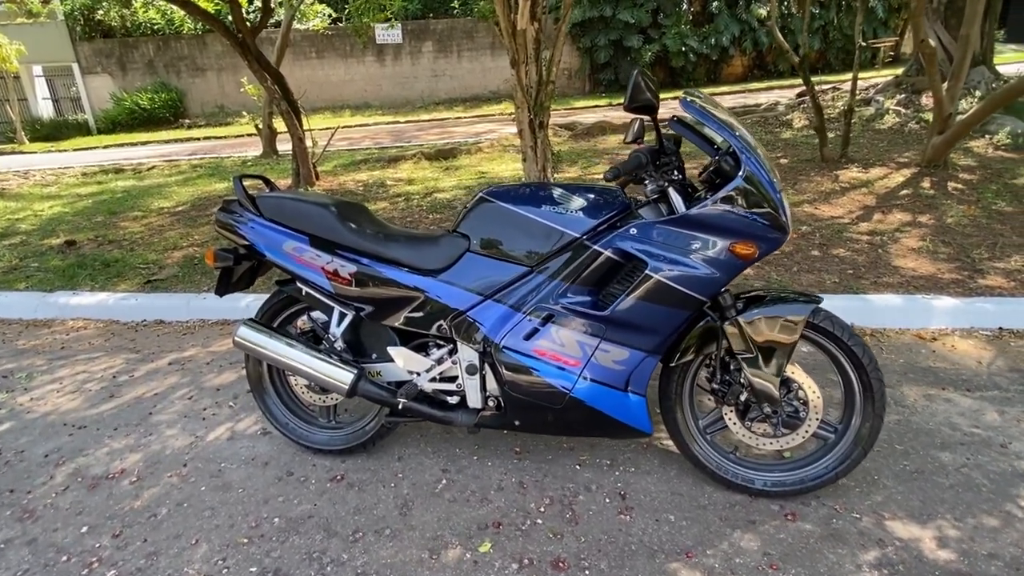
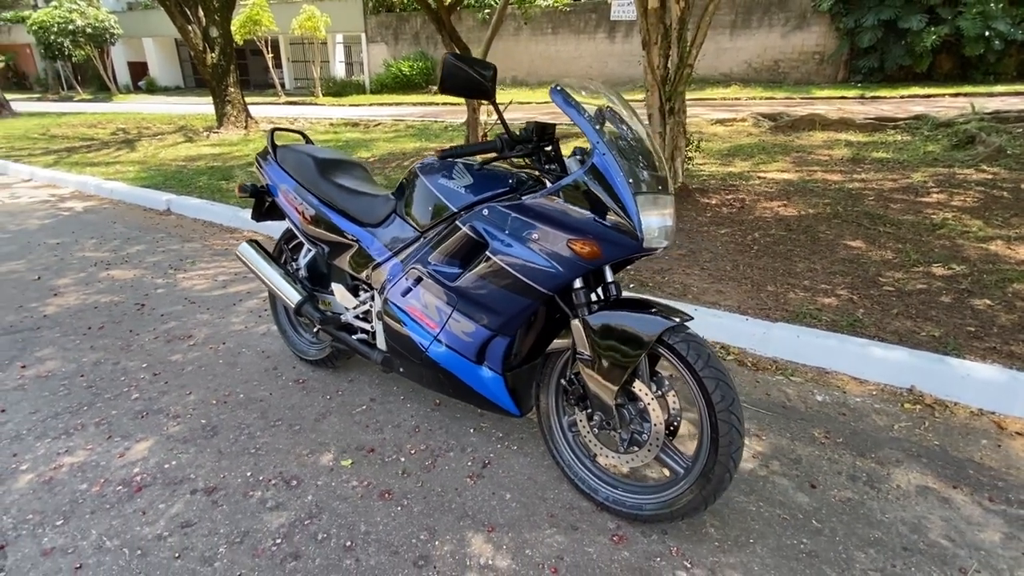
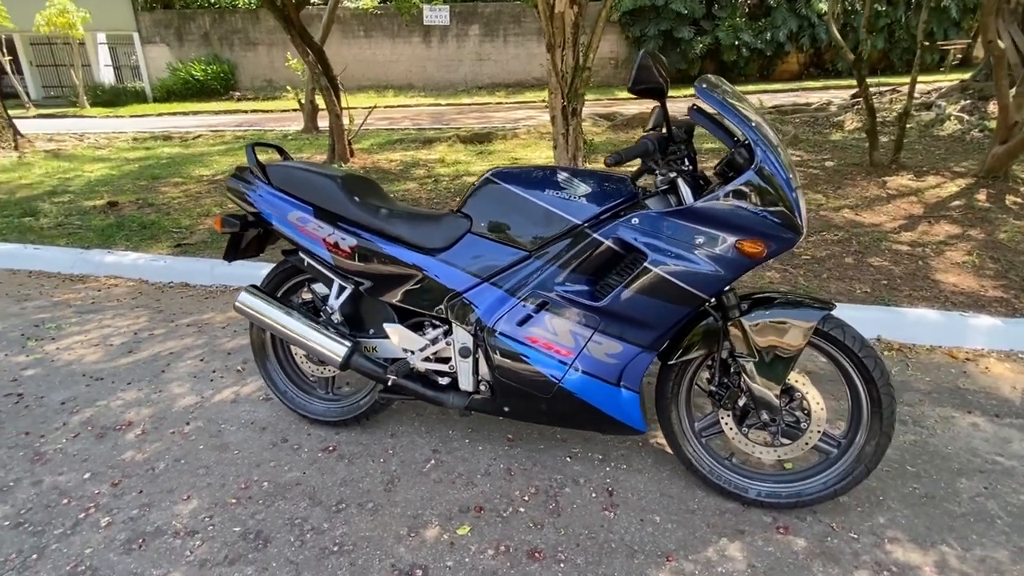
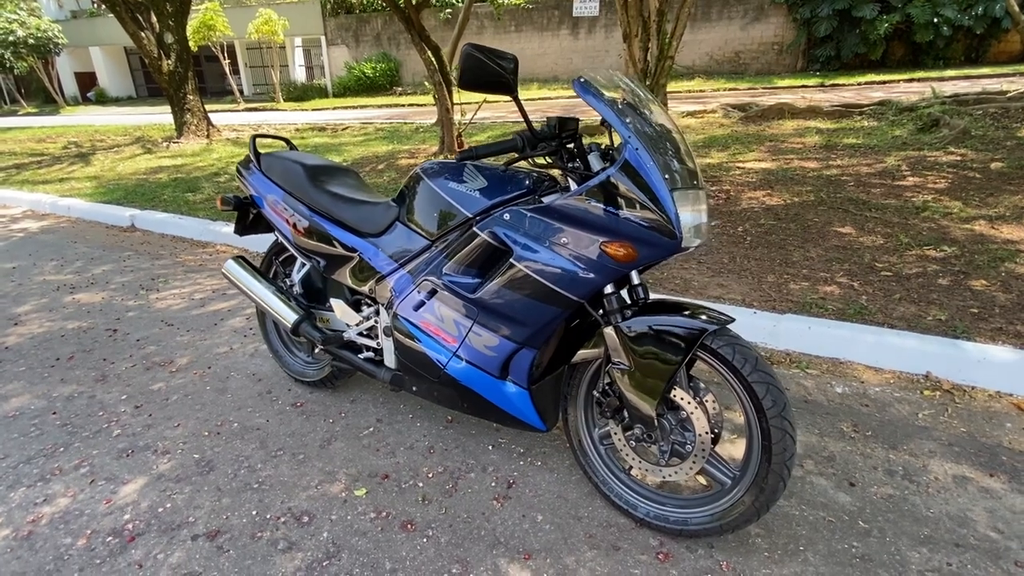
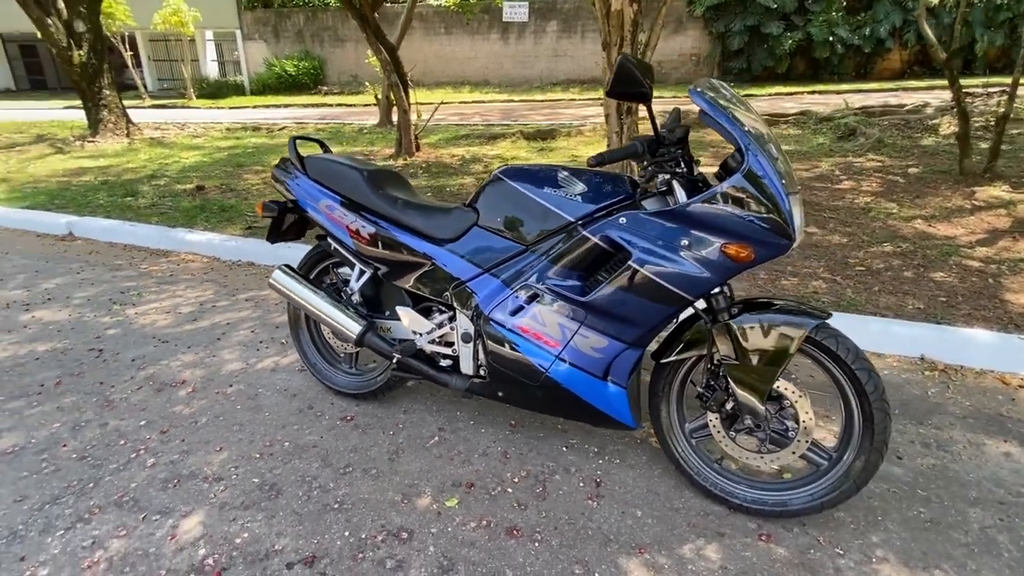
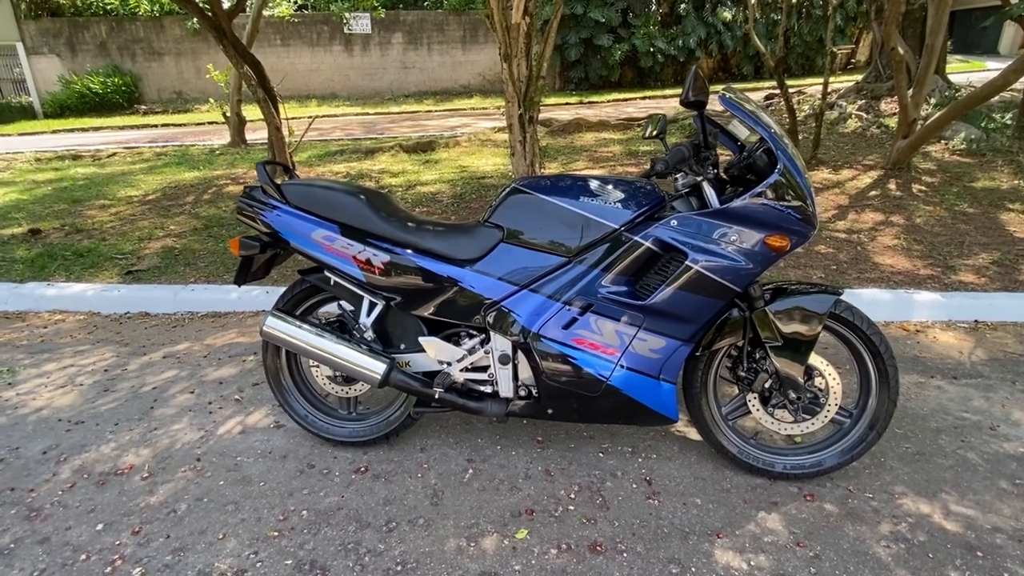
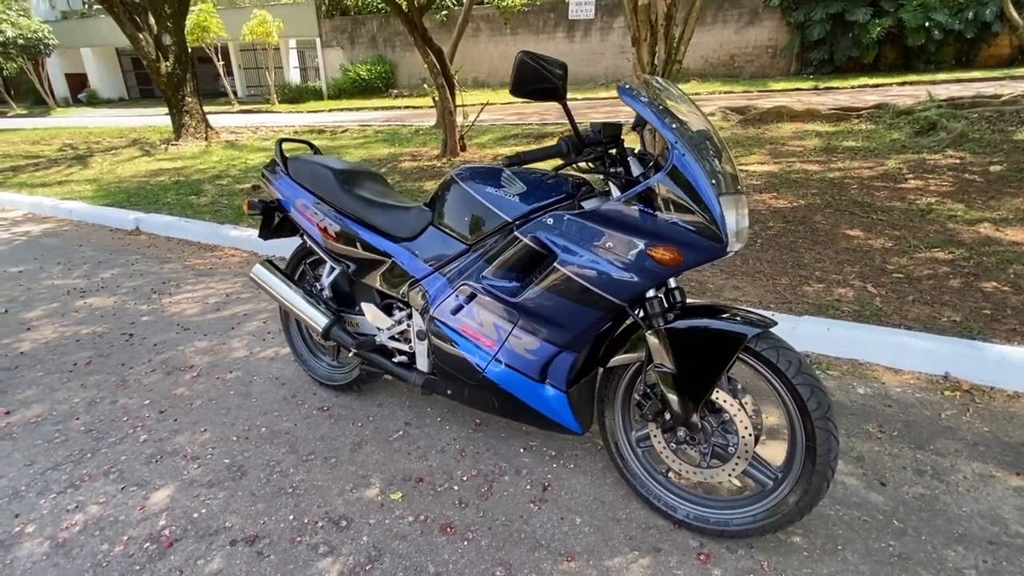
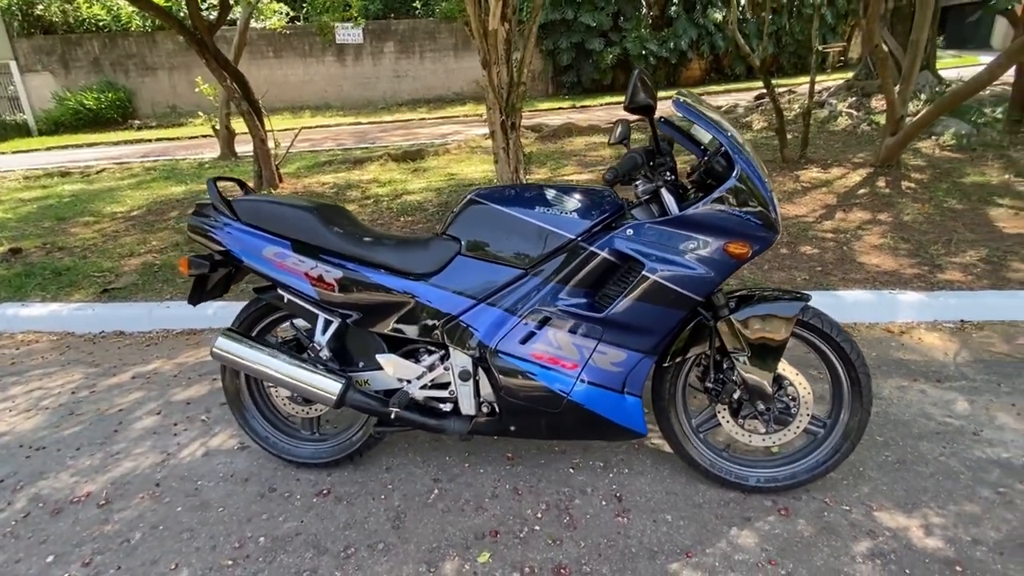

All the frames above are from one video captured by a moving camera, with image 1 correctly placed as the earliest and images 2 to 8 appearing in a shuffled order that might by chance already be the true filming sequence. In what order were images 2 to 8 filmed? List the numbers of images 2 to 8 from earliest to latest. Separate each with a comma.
8, 6, 3, 5, 7, 4, 2
